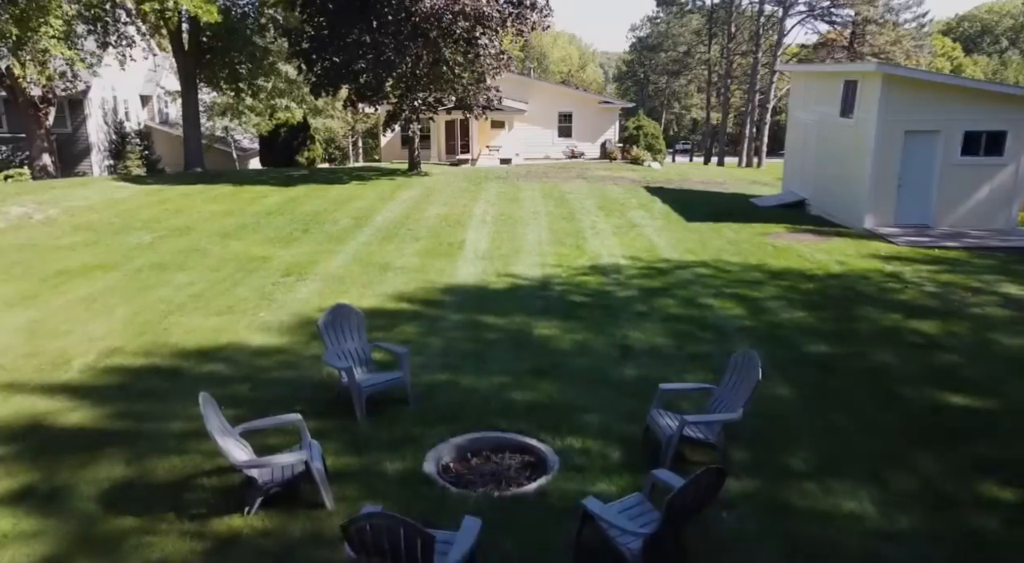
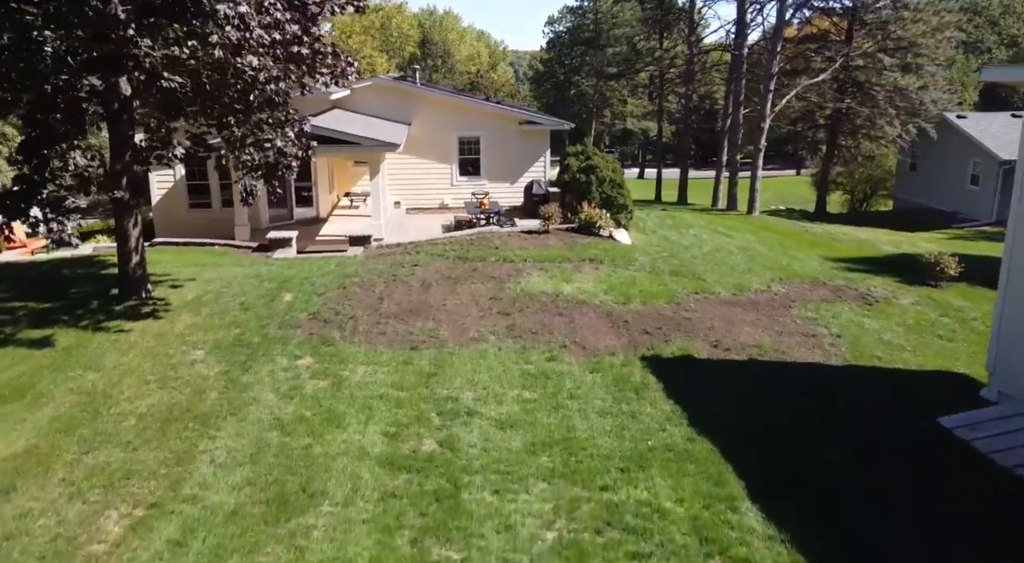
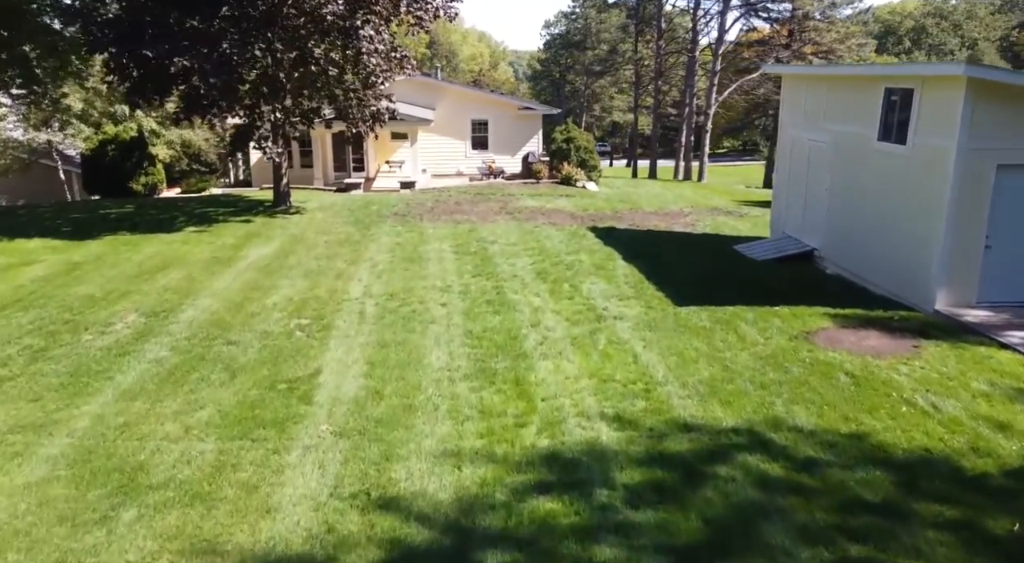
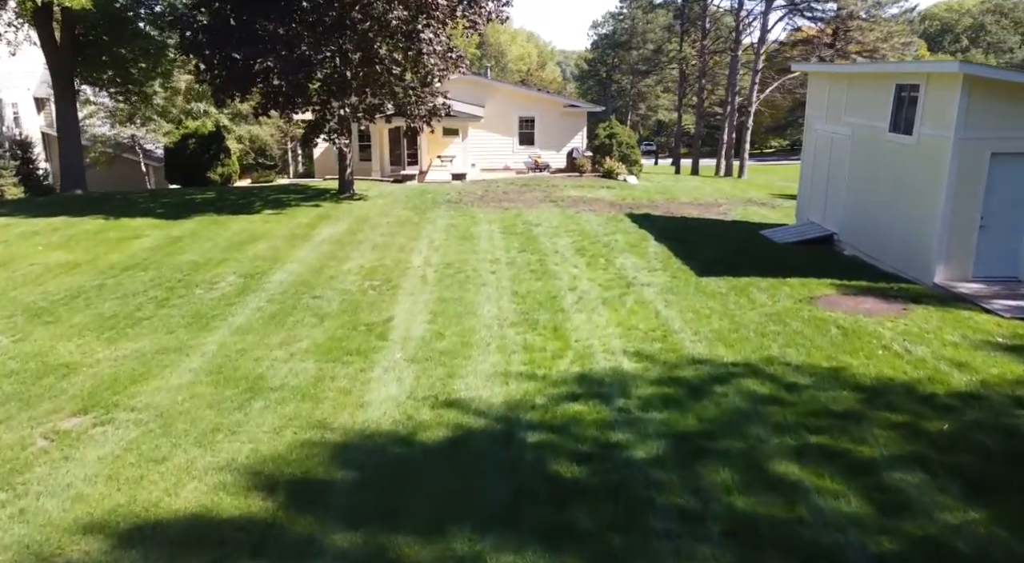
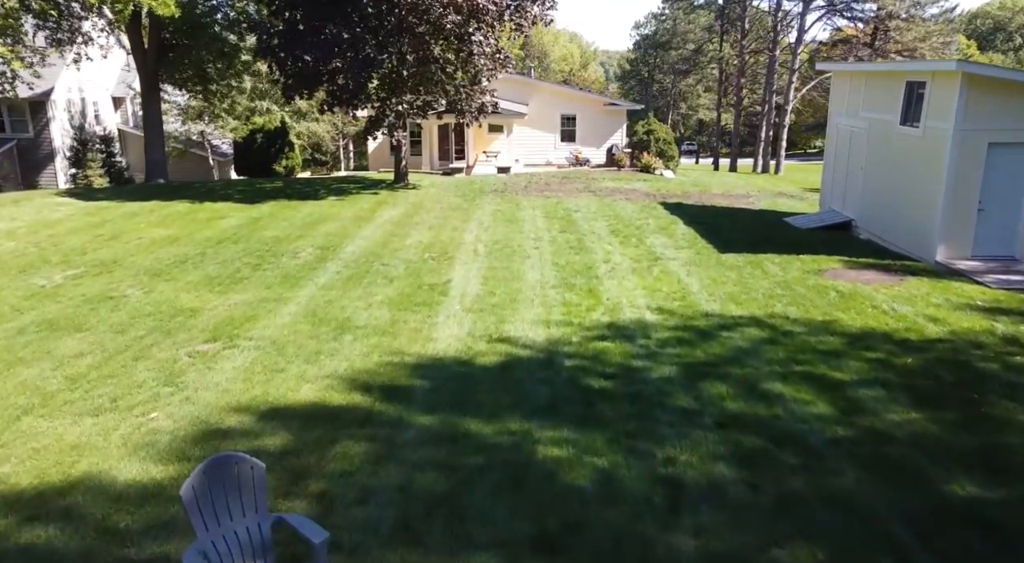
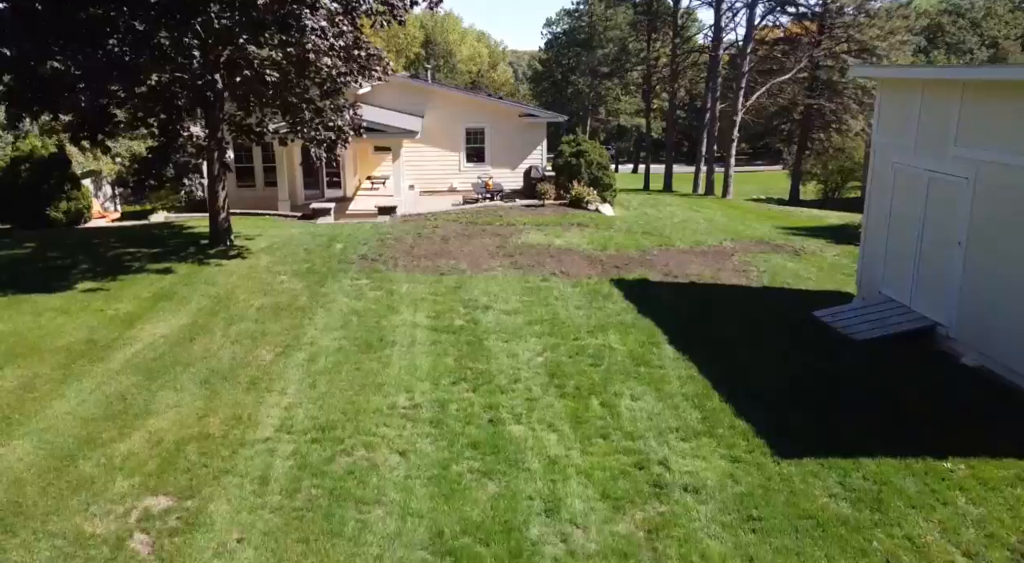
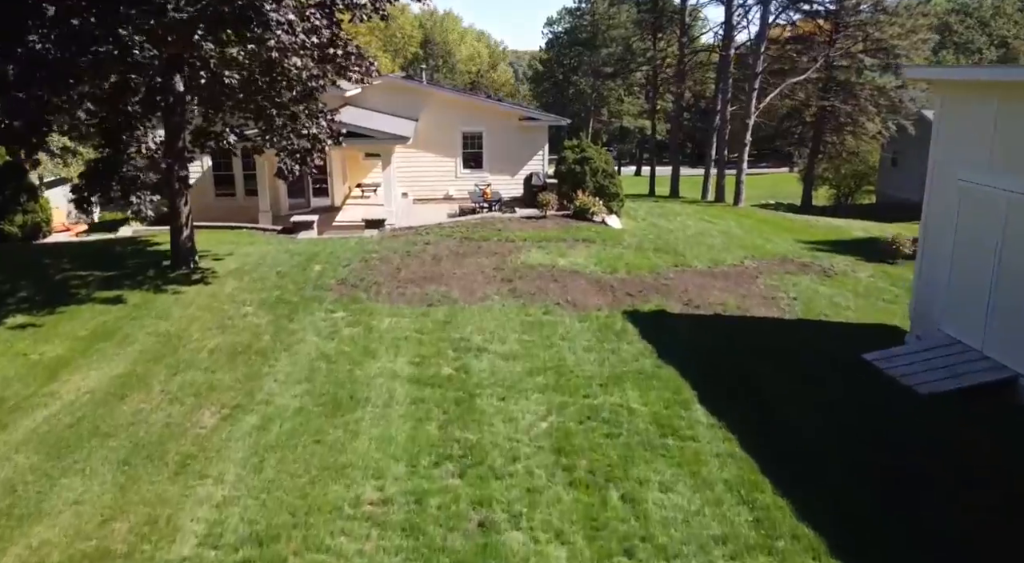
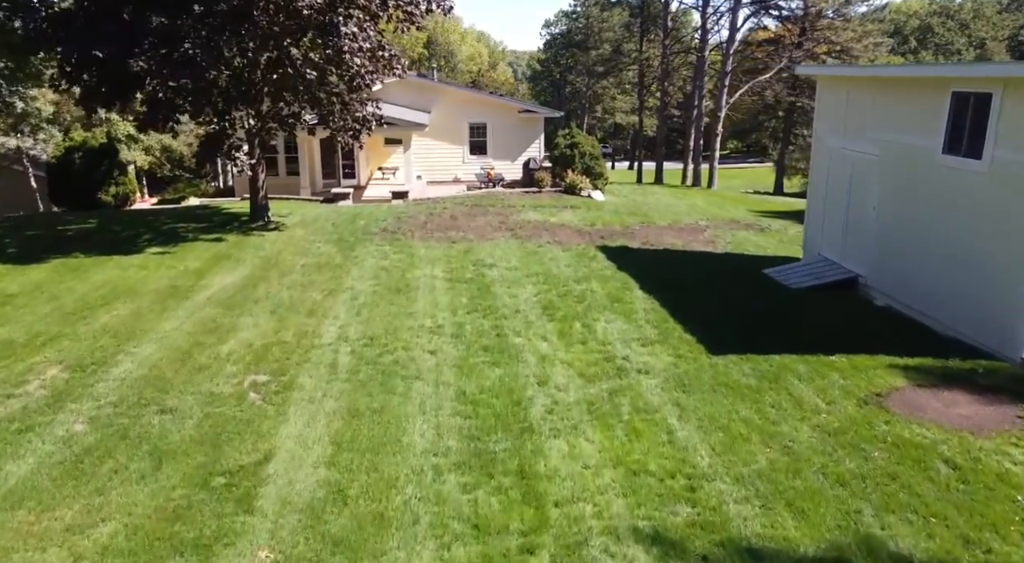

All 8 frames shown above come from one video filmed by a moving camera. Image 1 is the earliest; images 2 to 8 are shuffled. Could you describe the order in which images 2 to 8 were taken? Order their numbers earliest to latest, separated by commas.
5, 4, 3, 8, 6, 7, 2
